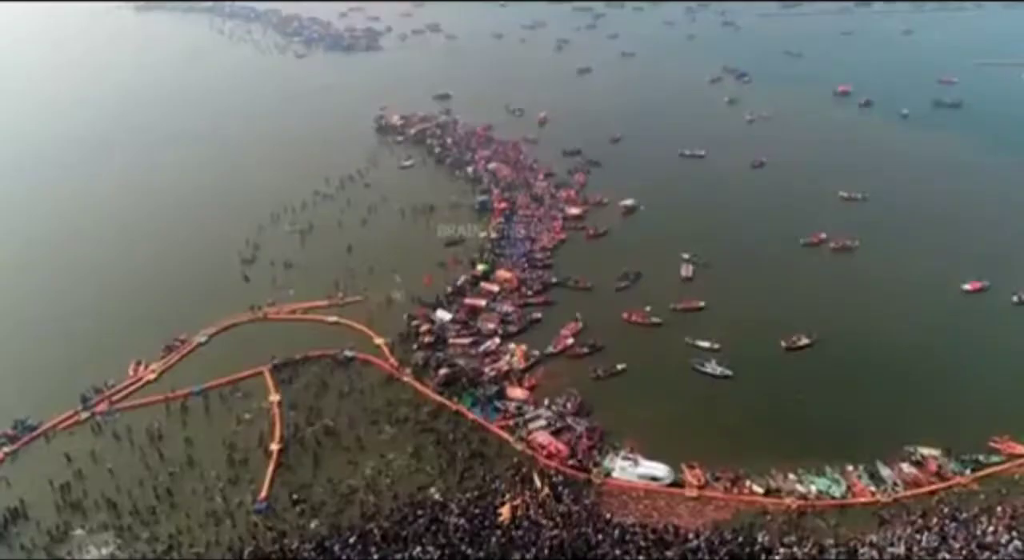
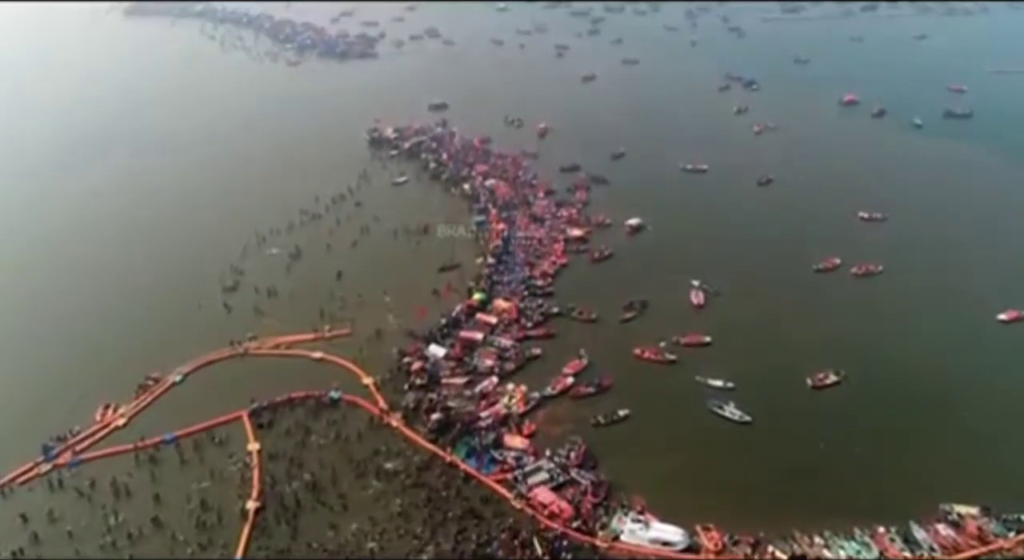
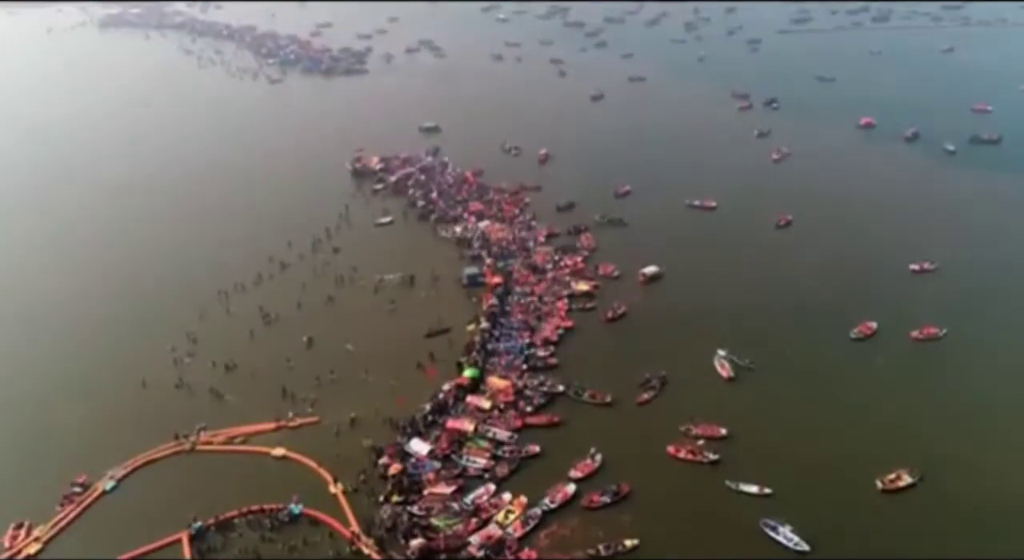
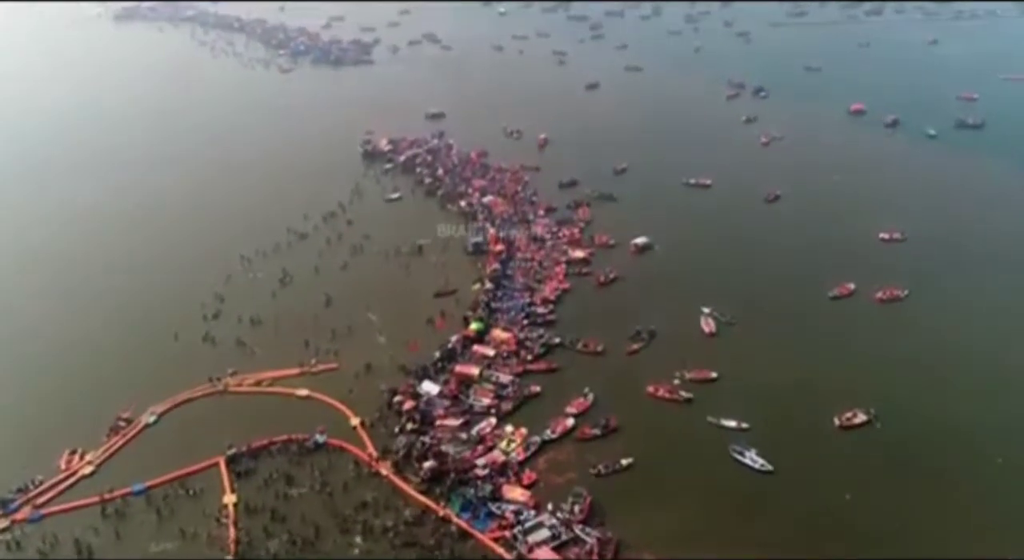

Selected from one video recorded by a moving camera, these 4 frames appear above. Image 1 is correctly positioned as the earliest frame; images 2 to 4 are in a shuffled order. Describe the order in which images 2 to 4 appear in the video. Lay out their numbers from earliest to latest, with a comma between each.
2, 4, 3
